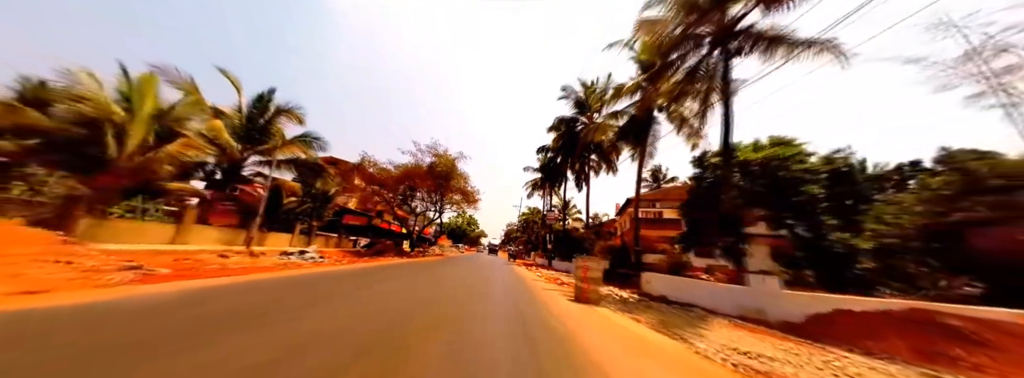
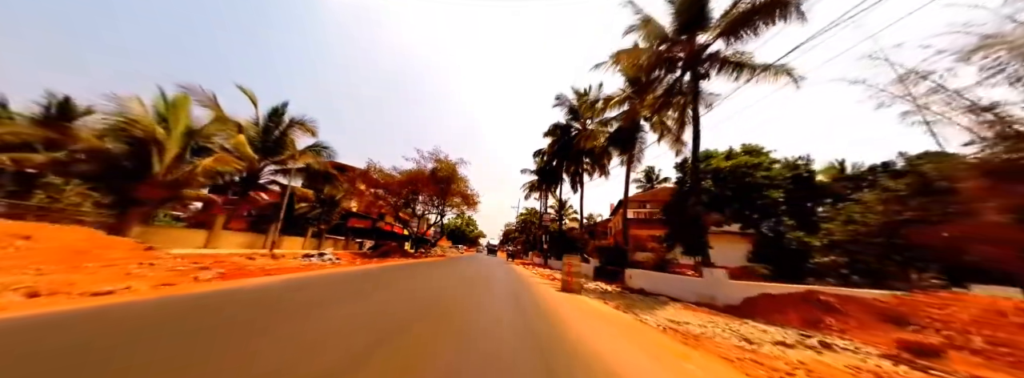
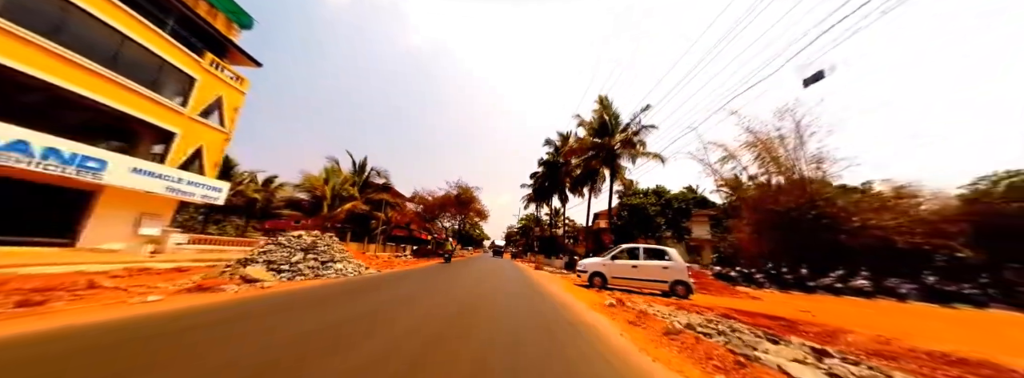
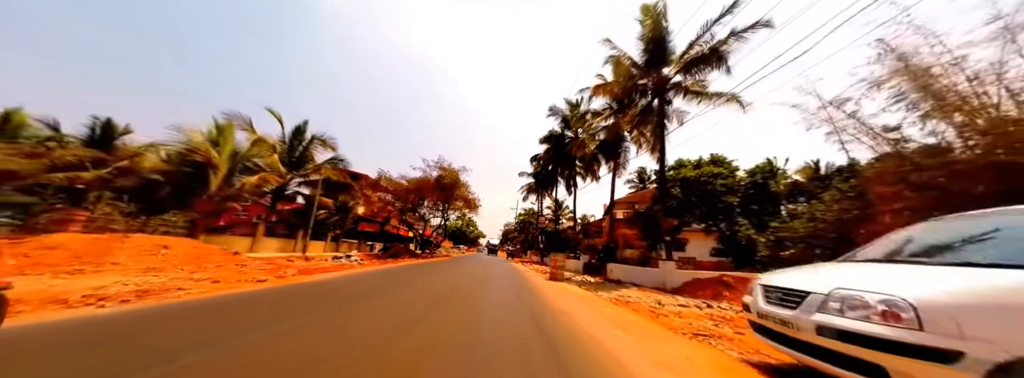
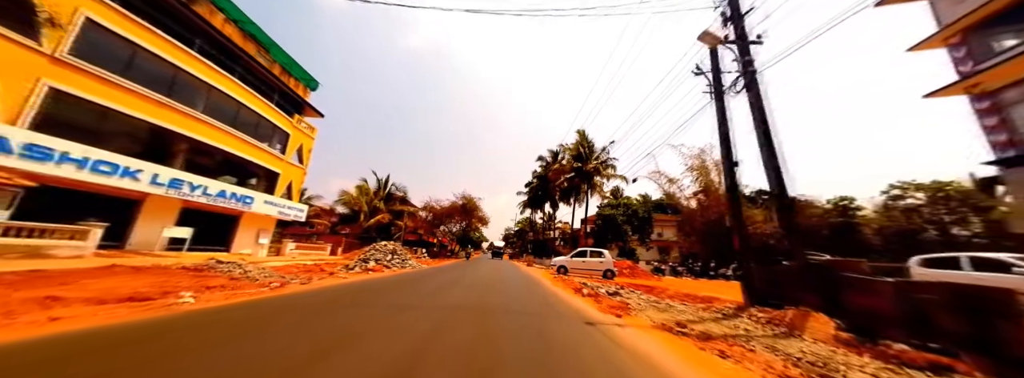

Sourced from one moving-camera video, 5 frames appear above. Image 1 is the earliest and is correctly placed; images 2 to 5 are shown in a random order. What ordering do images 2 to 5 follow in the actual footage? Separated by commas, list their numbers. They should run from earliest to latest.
2, 4, 3, 5
